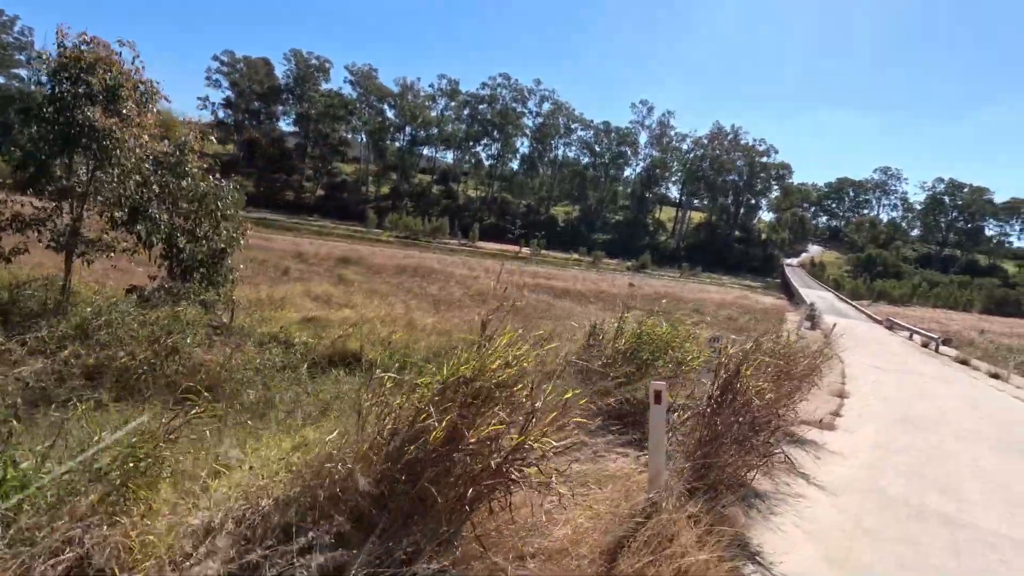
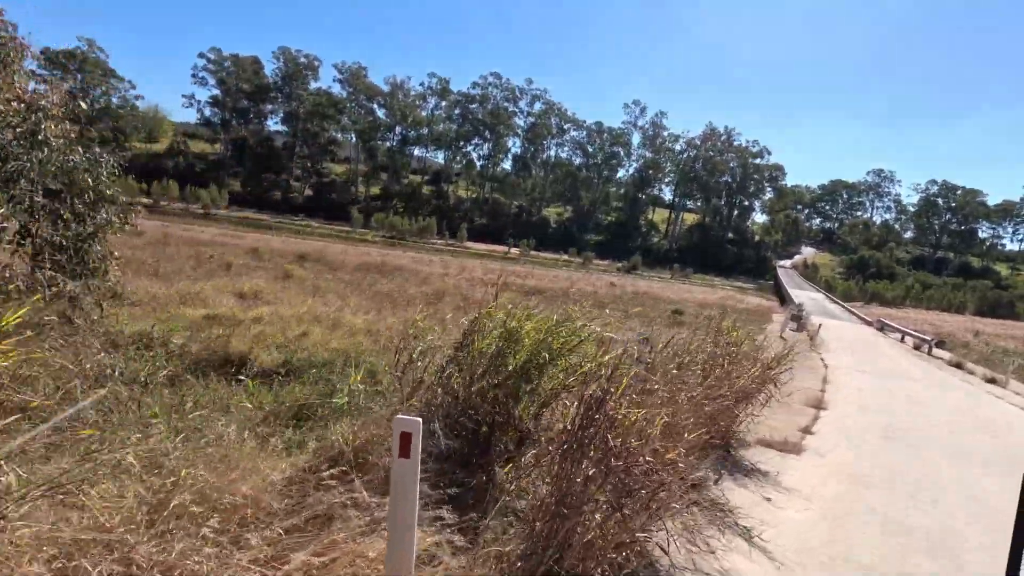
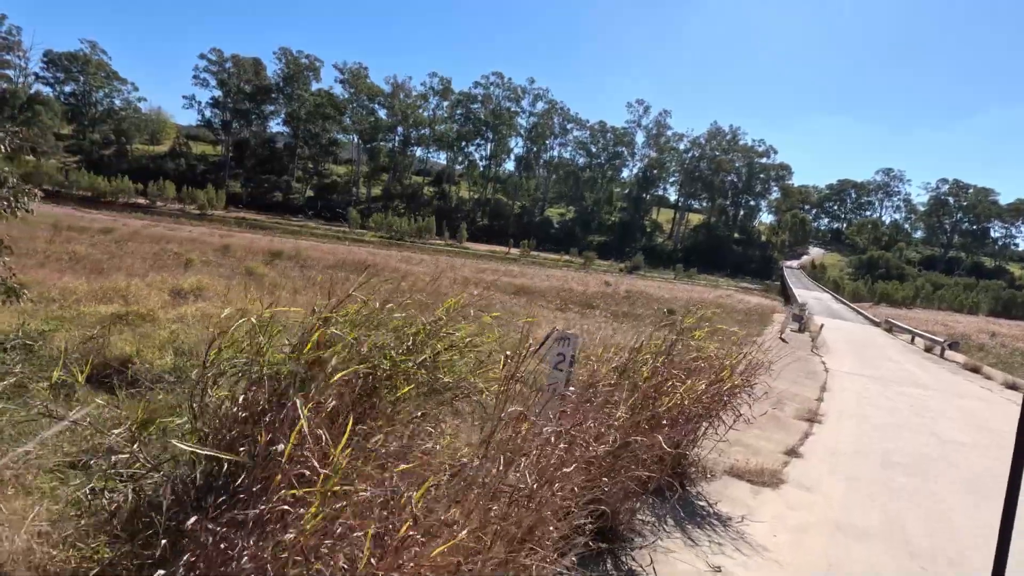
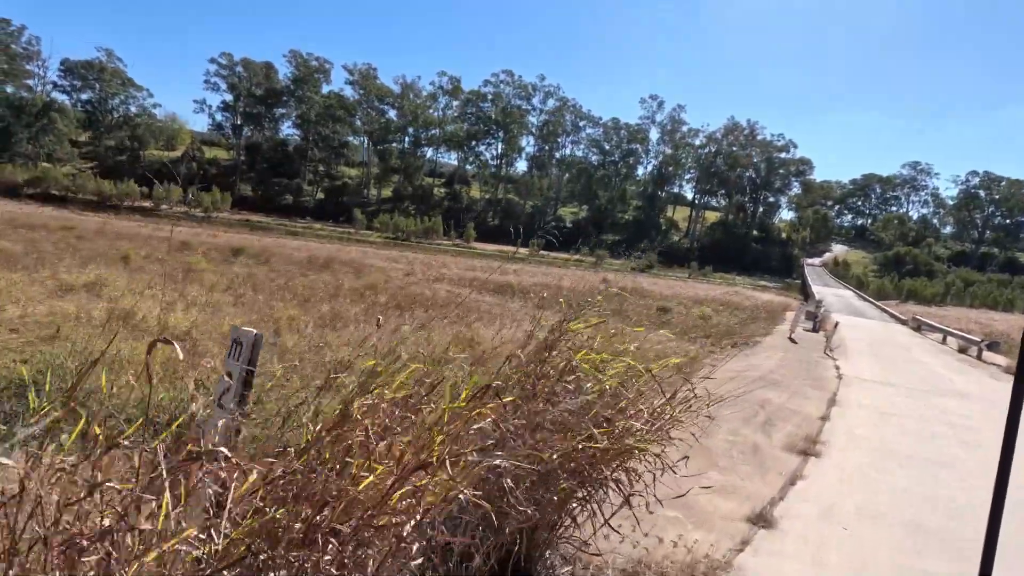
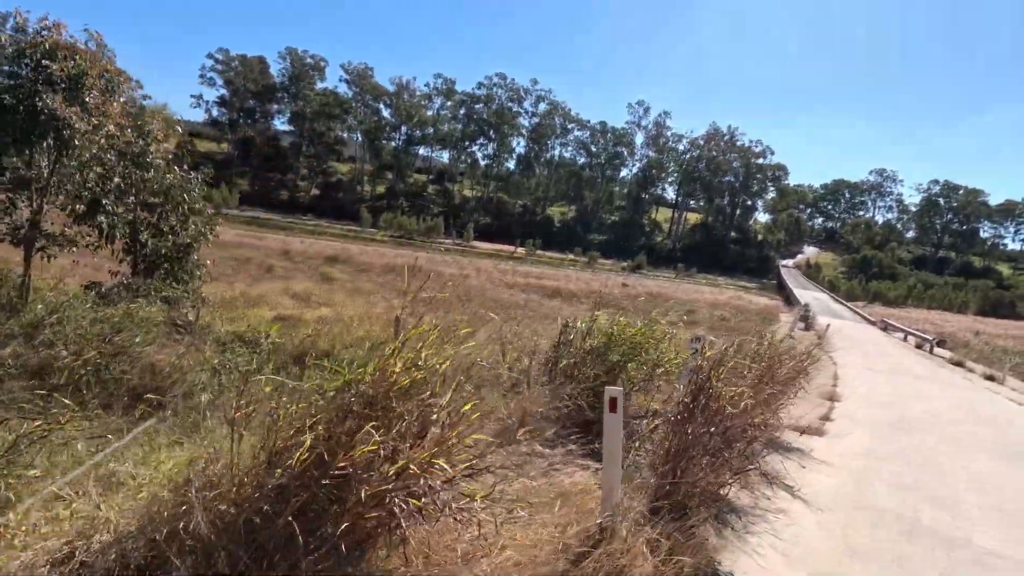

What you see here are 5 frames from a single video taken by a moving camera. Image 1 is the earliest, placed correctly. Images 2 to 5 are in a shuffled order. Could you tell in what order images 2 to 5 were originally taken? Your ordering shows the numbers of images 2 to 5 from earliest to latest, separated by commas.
5, 2, 3, 4
